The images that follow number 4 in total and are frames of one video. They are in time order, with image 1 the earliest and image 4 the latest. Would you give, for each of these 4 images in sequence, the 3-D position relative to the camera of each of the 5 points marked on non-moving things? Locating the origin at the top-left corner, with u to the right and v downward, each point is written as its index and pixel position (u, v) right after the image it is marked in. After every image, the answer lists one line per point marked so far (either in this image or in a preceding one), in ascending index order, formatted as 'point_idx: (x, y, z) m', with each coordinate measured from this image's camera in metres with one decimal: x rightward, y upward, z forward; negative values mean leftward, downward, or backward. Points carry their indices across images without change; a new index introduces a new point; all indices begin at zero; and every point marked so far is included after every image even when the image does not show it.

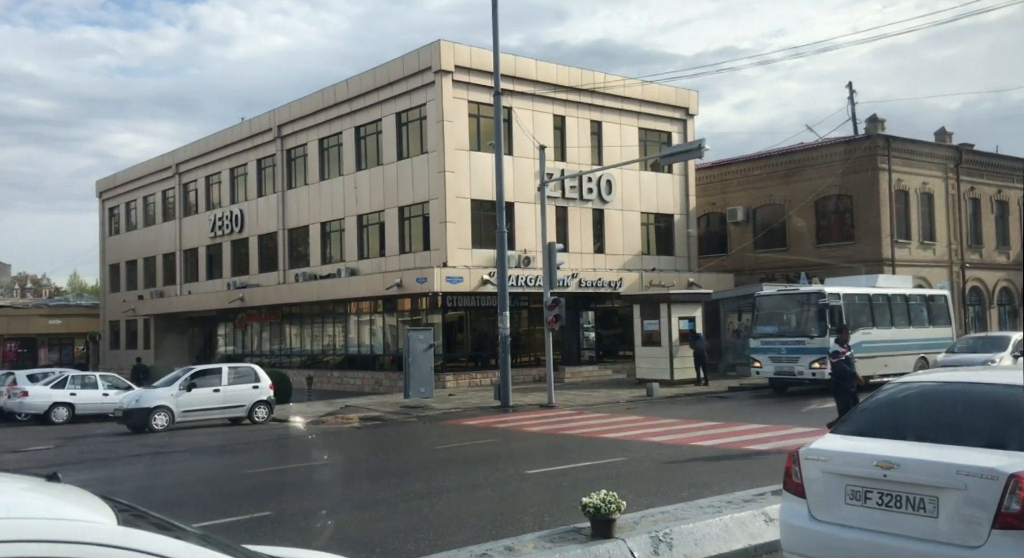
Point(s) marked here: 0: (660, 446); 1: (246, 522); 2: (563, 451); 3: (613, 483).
0: (+2.1, -2.4, +14.4) m
1: (-2.6, -2.3, +9.3) m
2: (+0.7, -2.5, +14.3) m
3: (+1.1, -2.2, +10.7) m
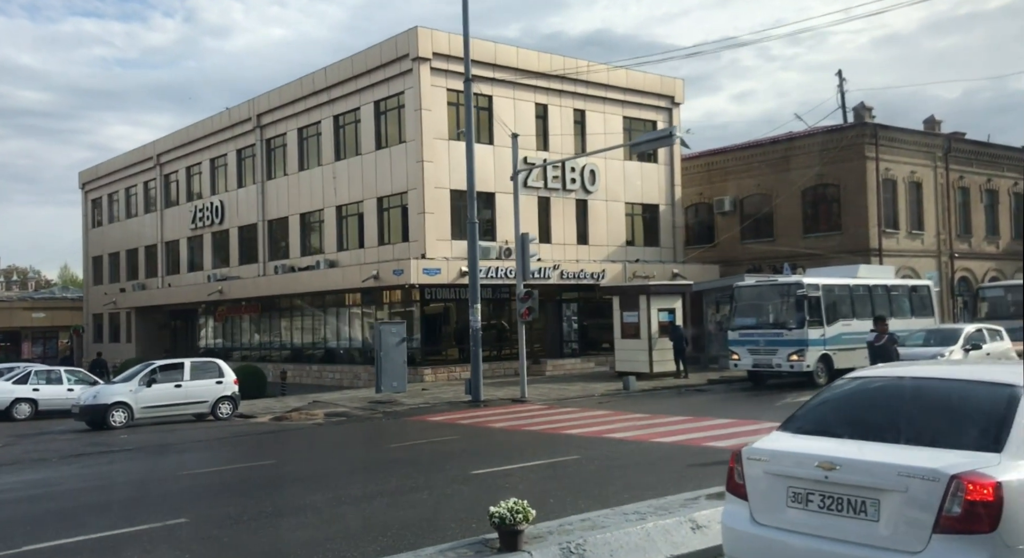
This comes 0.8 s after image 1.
0: (+1.5, -2.3, +13.8) m
1: (-3.2, -2.2, +8.8) m
2: (+0.1, -2.4, +13.7) m
3: (+0.4, -2.1, +10.2) m
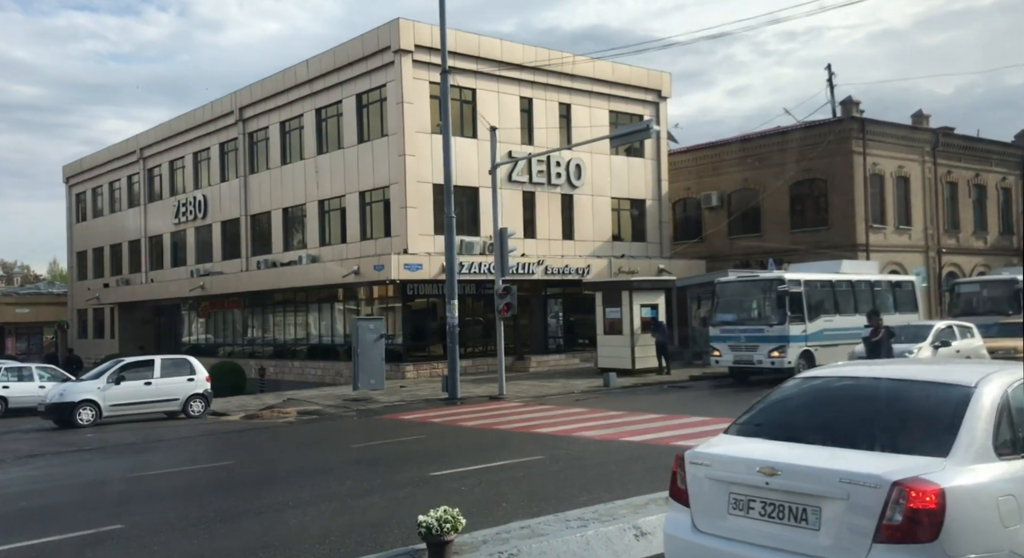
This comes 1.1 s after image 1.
0: (+1.0, -2.2, +13.5) m
1: (-3.6, -2.2, +8.4) m
2: (-0.4, -2.3, +13.4) m
3: (0.0, -2.1, +9.8) m
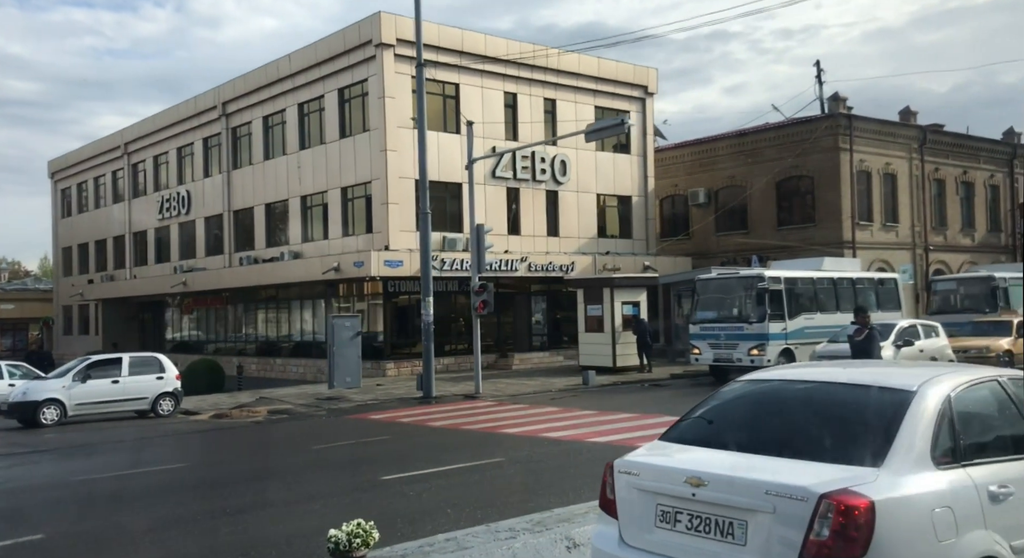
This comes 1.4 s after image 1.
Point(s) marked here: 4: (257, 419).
0: (+0.5, -2.2, +13.2) m
1: (-4.1, -2.2, +8.1) m
2: (-0.9, -2.3, +13.1) m
3: (-0.5, -2.1, +9.5) m
4: (-5.1, -2.8, +19.8) m
